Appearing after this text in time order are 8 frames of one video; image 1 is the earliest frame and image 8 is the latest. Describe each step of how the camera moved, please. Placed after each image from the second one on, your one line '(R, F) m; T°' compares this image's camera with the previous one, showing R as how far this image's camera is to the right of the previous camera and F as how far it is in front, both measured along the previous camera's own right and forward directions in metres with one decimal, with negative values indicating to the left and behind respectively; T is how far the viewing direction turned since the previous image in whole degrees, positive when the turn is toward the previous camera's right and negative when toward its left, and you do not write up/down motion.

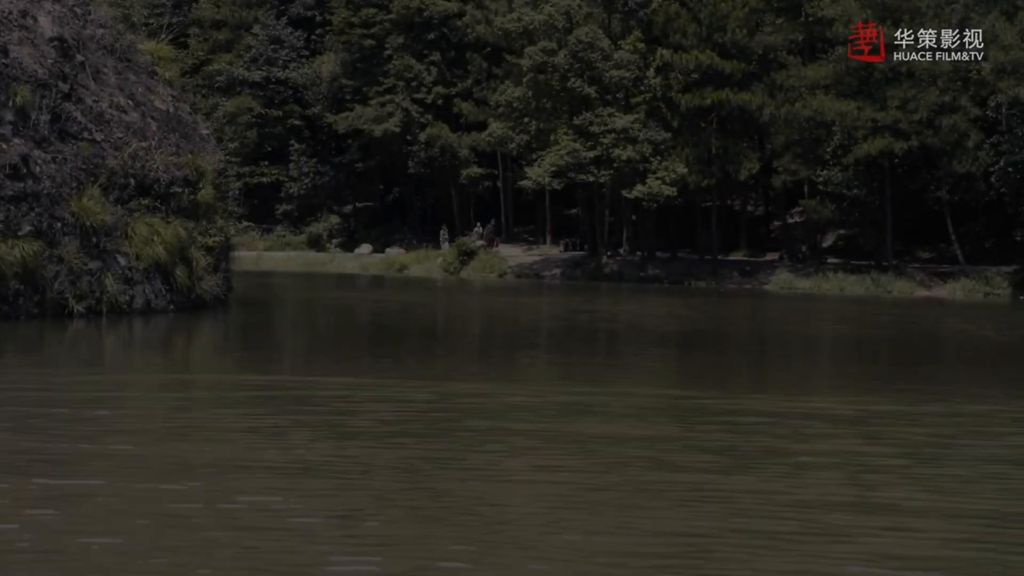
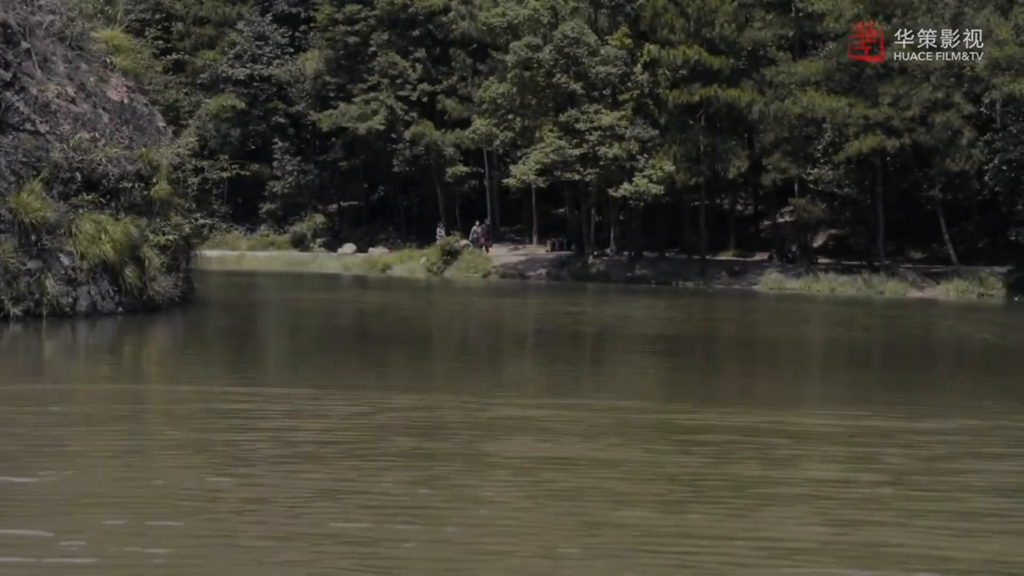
(+0.2, +0.9) m; 0°
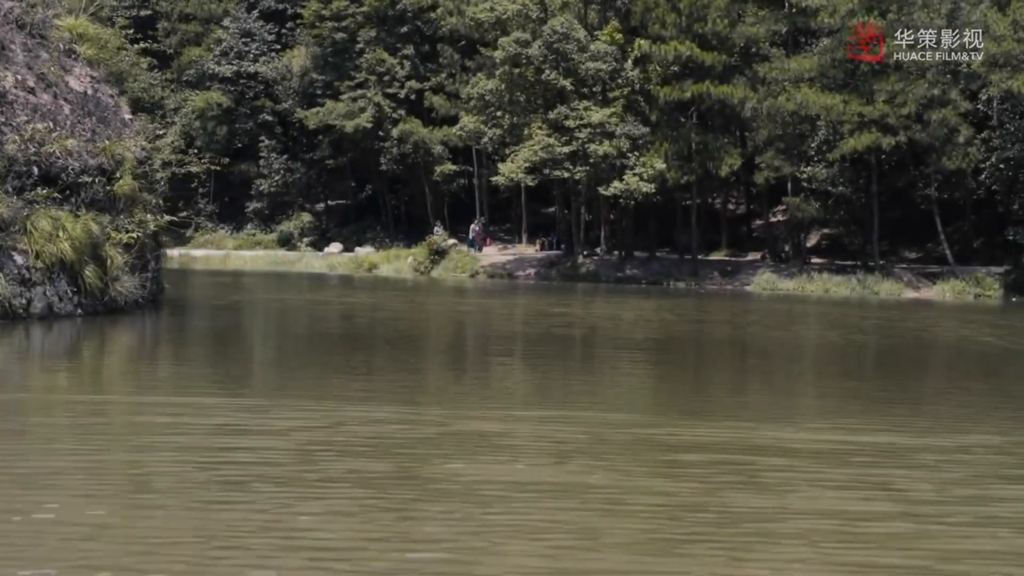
(+0.1, +0.7) m; 0°
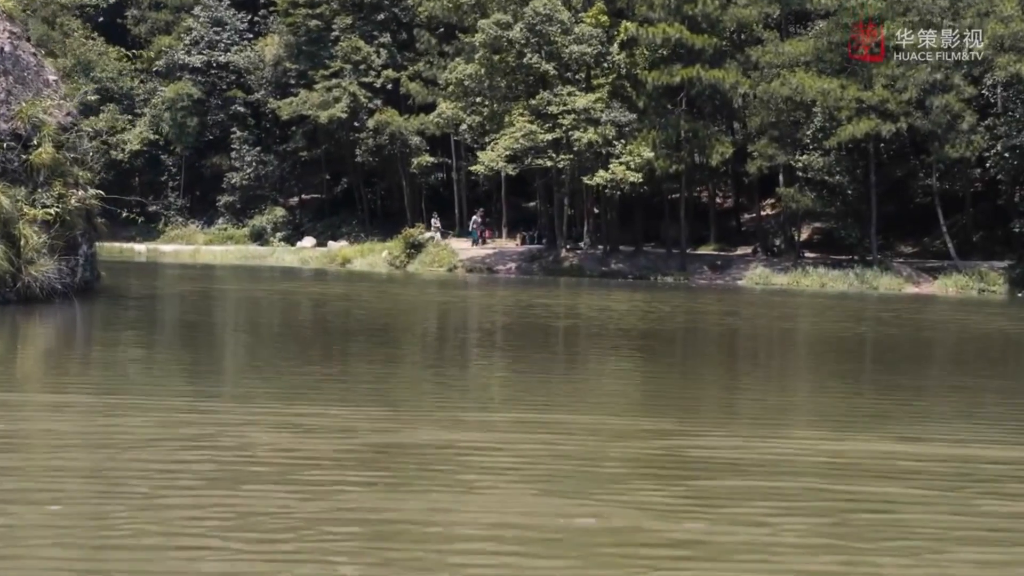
(0.0, +1.8) m; +1°
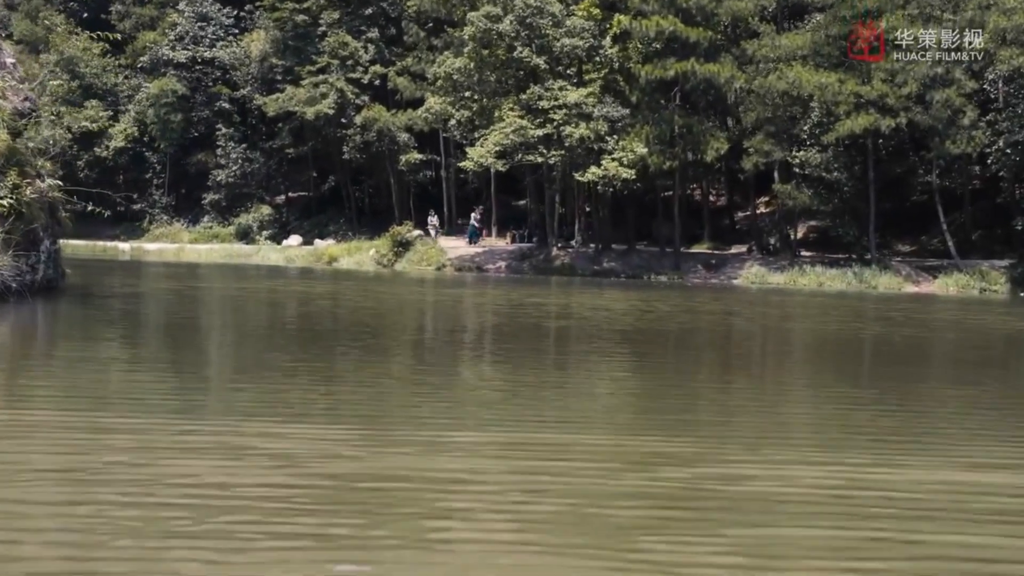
(0.0, +0.8) m; +1°
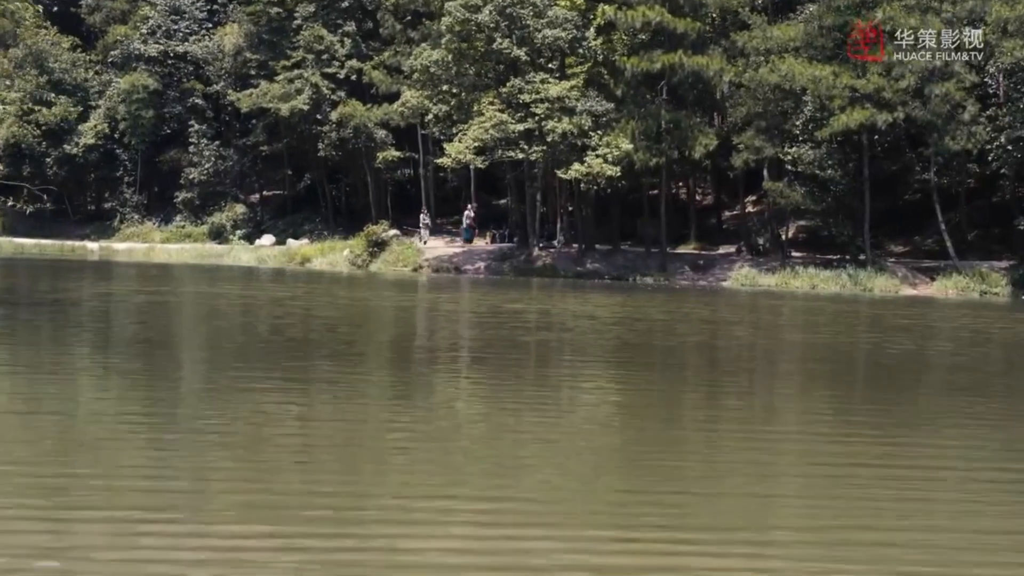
(+0.1, +1.5) m; +1°
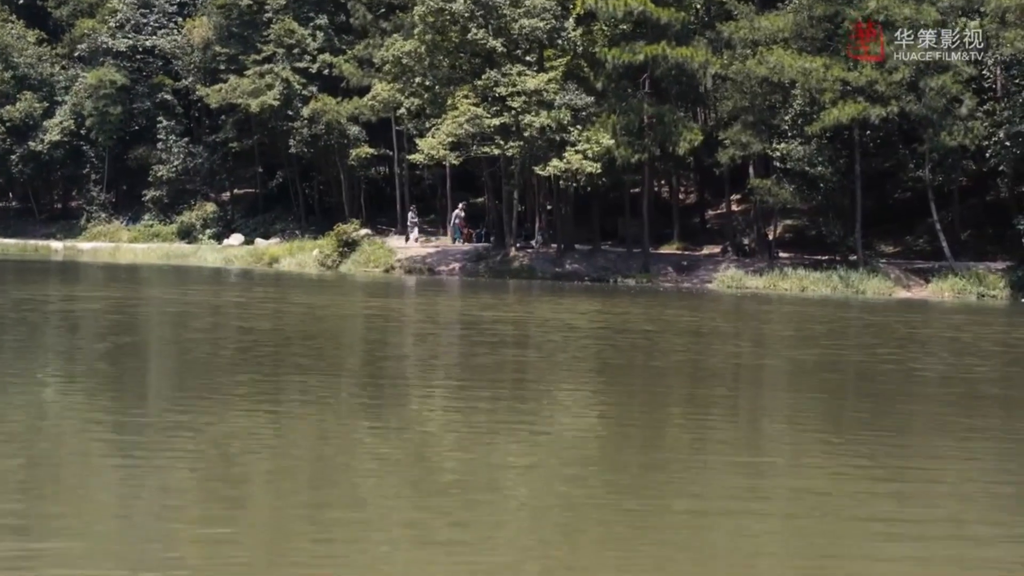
(+0.1, +1.5) m; +1°
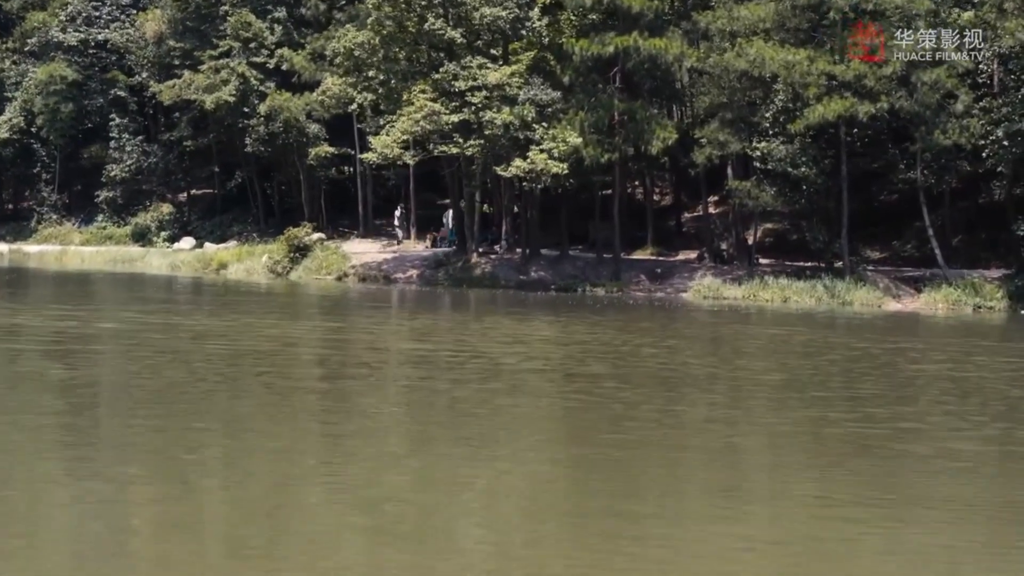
(+0.4, +2.3) m; +1°
